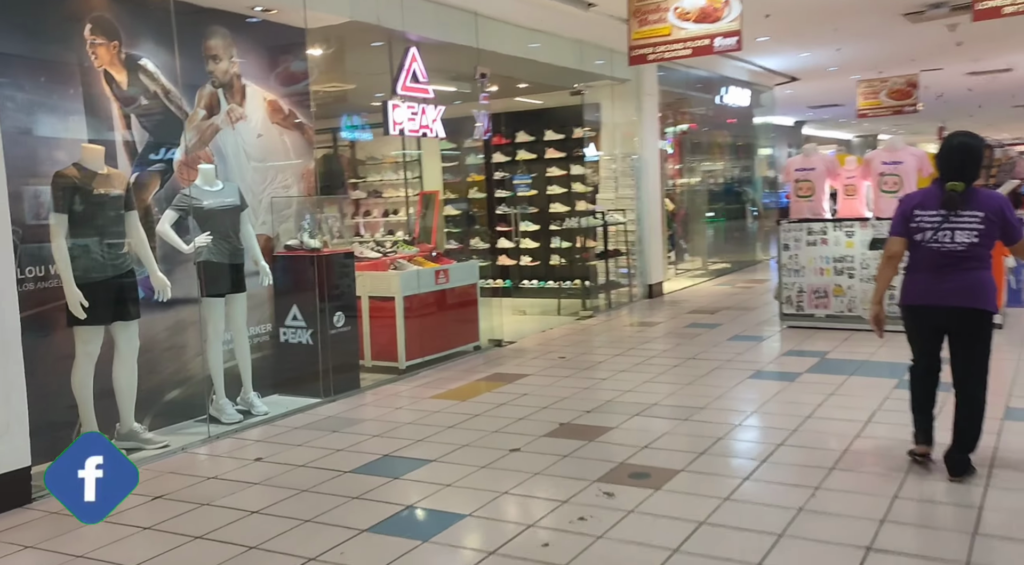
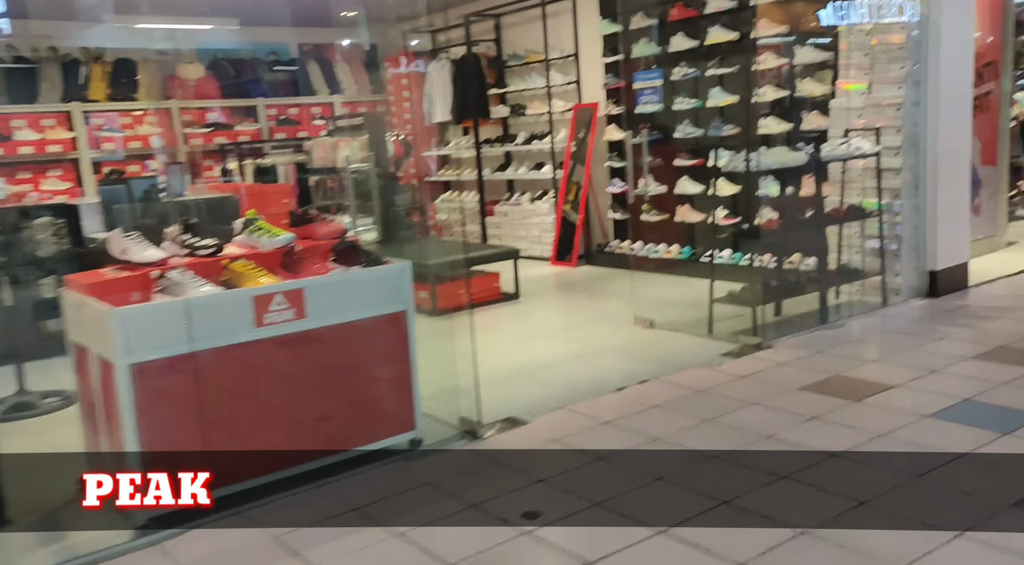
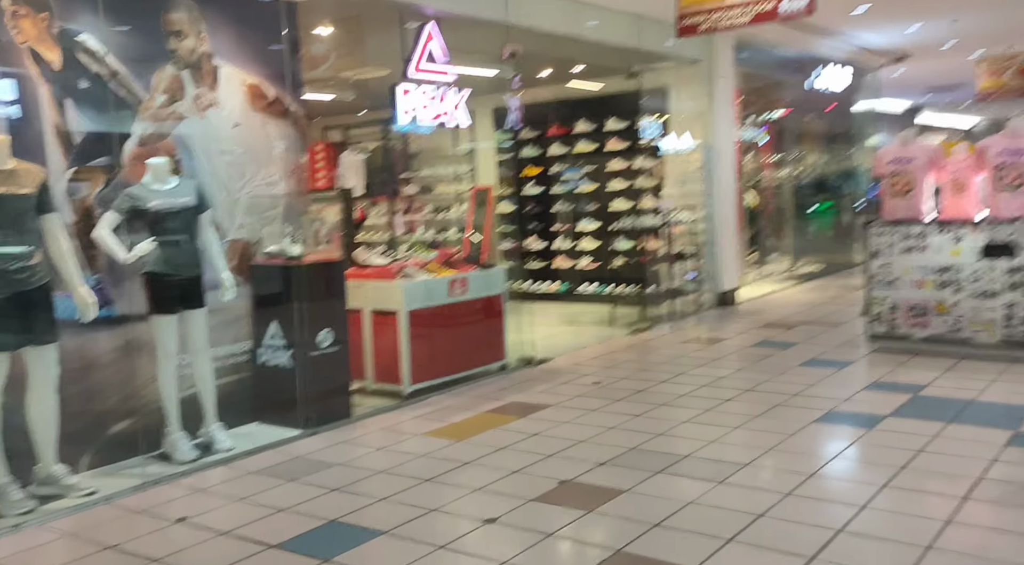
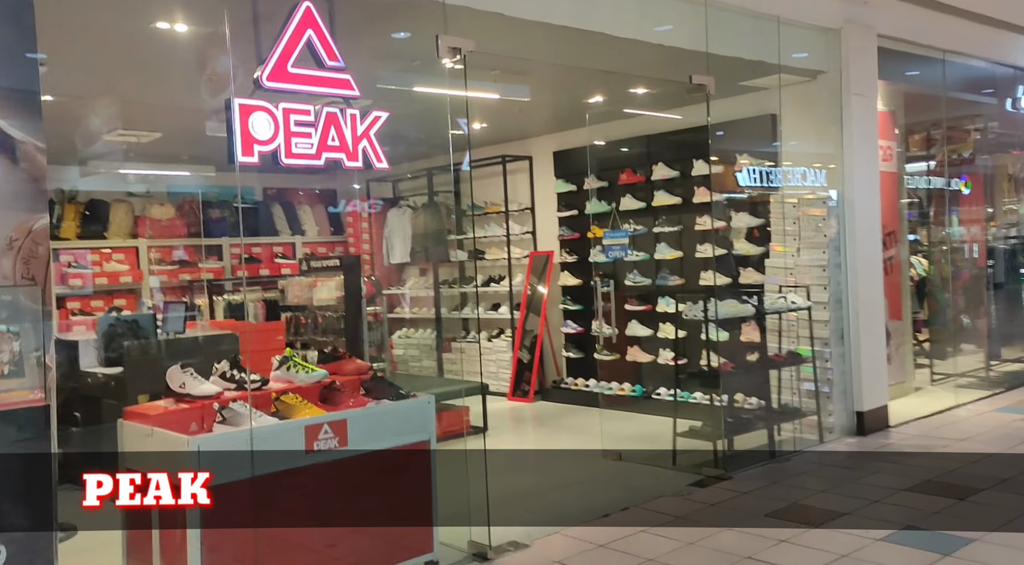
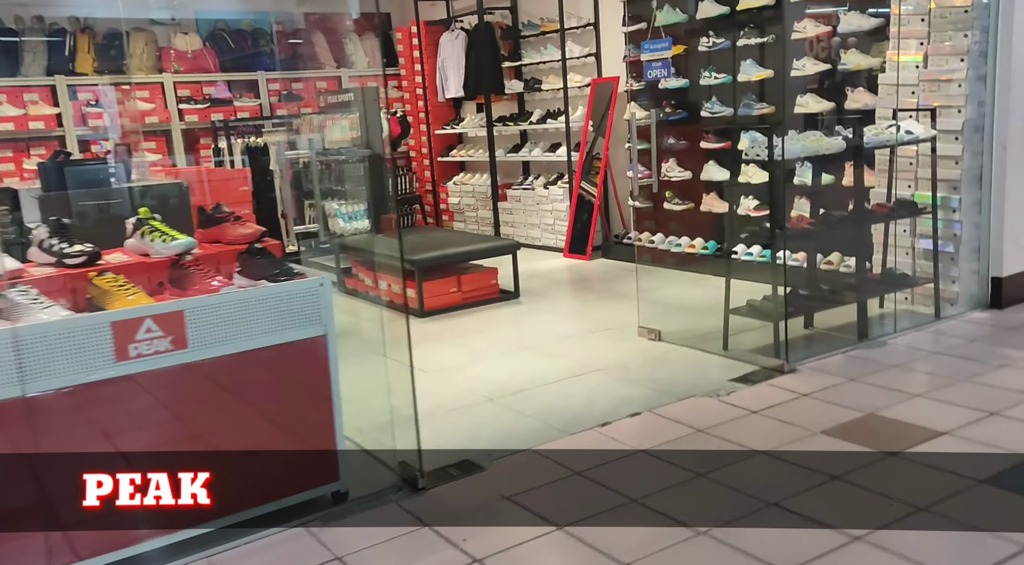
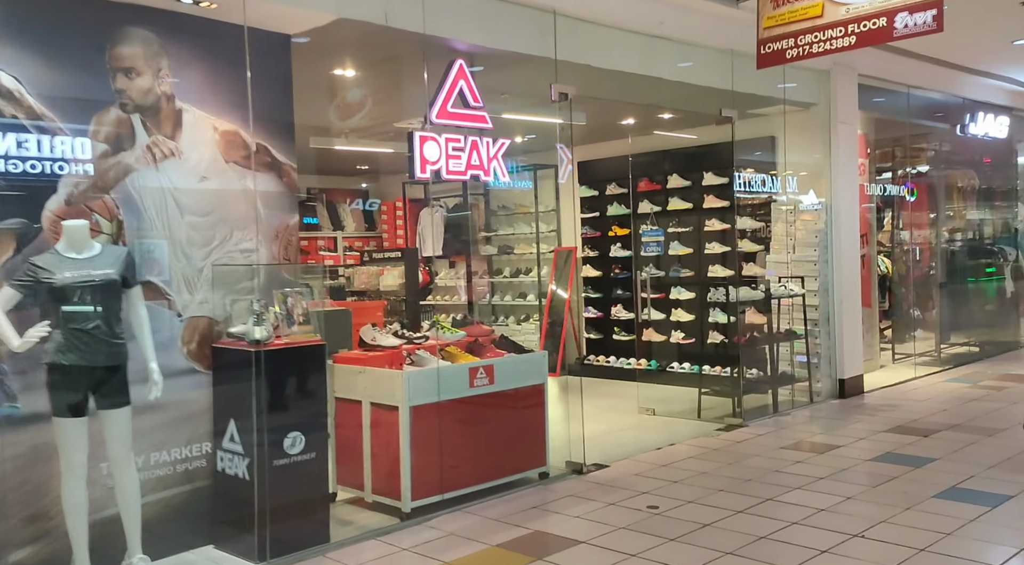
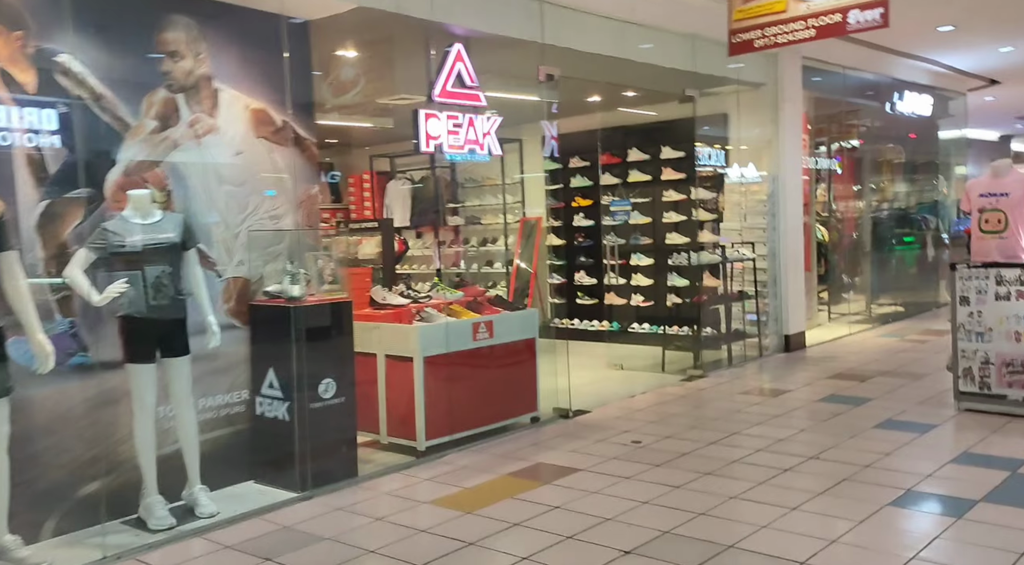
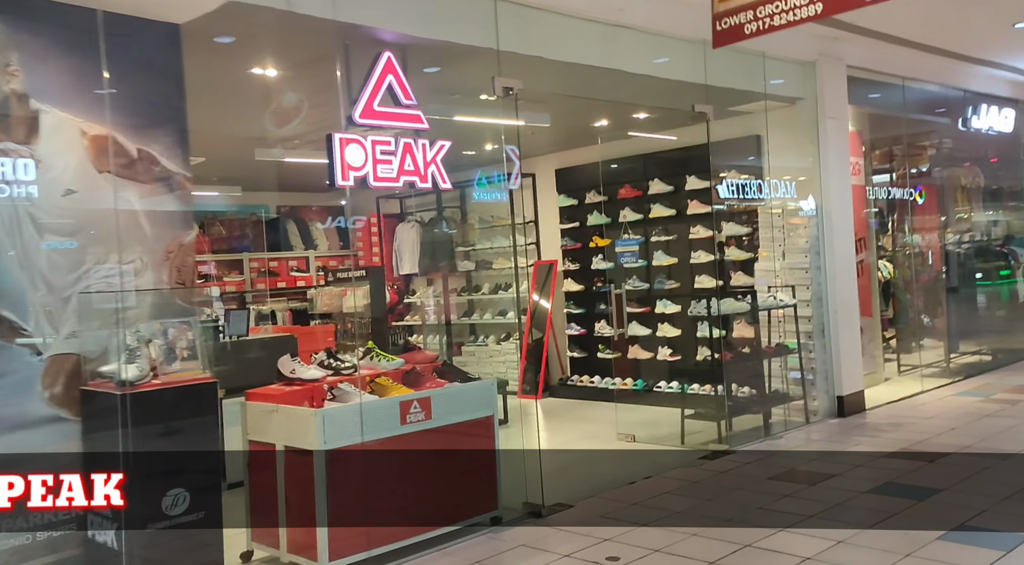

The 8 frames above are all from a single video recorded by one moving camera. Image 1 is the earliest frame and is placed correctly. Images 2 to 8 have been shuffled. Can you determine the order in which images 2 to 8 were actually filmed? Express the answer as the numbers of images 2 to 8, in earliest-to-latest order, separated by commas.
3, 7, 6, 8, 4, 2, 5
